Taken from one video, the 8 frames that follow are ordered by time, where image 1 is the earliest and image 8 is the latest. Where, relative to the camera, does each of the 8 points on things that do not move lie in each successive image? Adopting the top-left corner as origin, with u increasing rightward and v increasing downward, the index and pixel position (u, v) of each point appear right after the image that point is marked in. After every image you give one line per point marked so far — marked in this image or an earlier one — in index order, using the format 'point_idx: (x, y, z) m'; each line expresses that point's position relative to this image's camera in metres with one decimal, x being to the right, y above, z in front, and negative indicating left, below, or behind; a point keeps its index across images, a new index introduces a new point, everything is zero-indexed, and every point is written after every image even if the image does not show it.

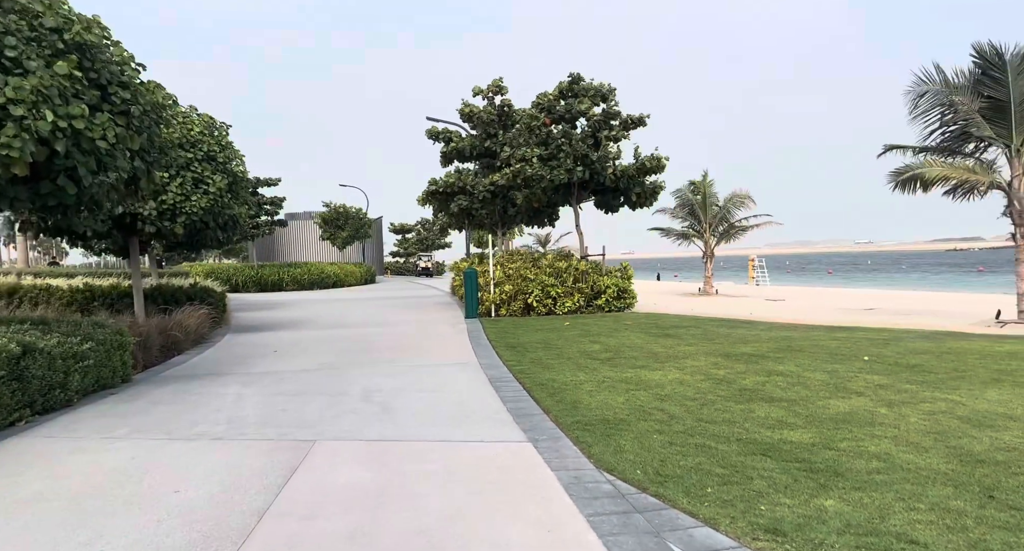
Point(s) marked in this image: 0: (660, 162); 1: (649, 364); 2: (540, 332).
0: (+3.2, +2.5, +15.3) m
1: (+1.5, -1.0, +7.9) m
2: (+0.5, -0.9, +11.9) m
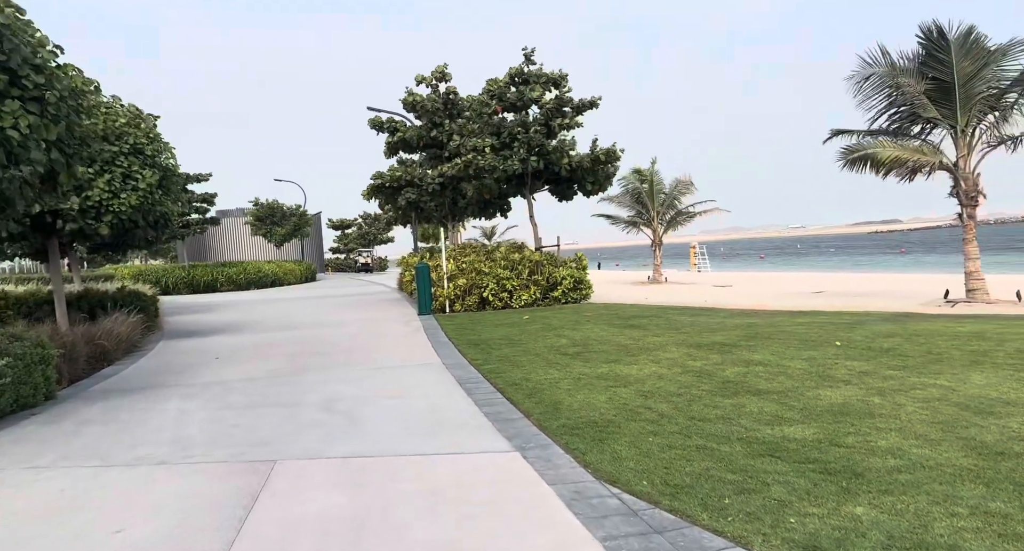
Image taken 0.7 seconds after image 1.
0: (+2.2, +2.7, +15.1) m
1: (+1.2, -0.9, +7.6) m
2: (-0.2, -0.8, +11.5) m
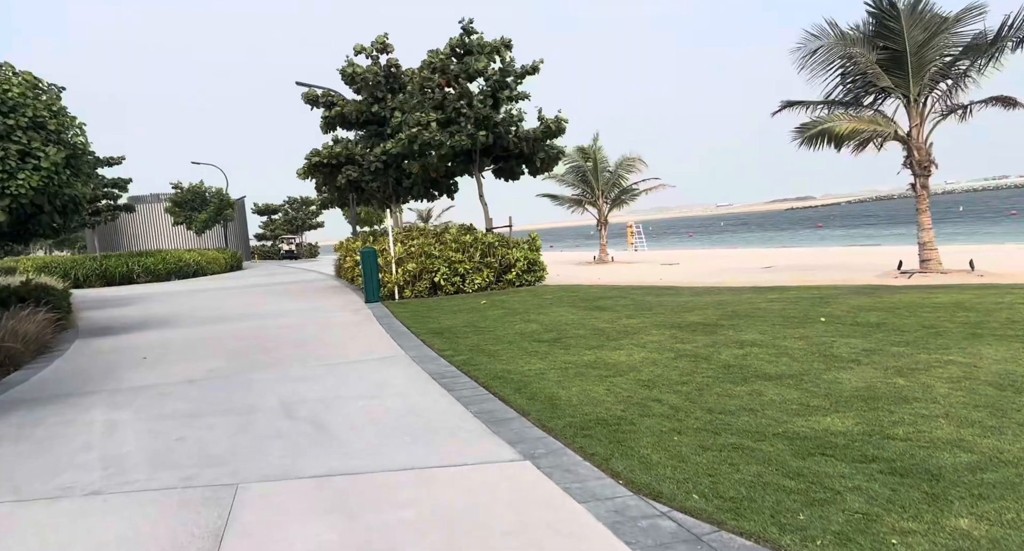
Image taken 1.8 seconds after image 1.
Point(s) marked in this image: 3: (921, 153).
0: (+1.1, +3.1, +14.6) m
1: (+0.9, -0.7, +7.1) m
2: (-0.8, -0.6, +10.8) m
3: (+6.9, +2.1, +11.9) m
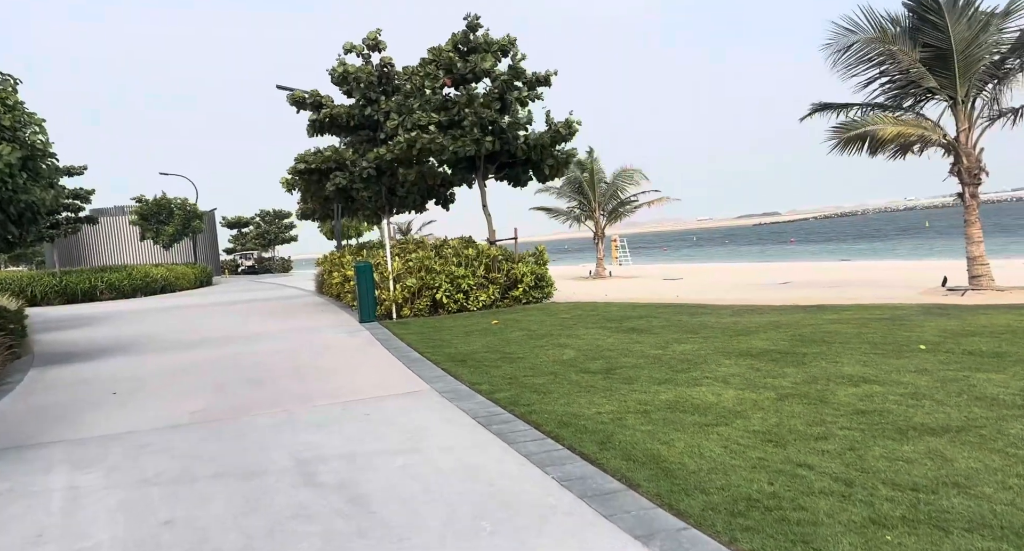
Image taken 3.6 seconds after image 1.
0: (+1.2, +2.8, +13.5) m
1: (+1.4, -0.8, +6.0) m
2: (-0.5, -0.8, +9.6) m
3: (+7.1, +1.8, +11.1) m
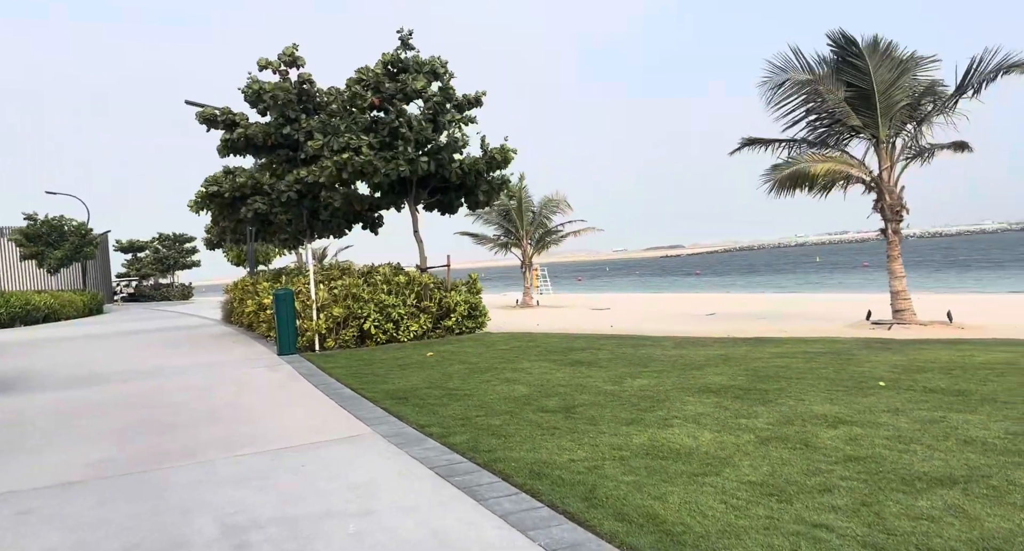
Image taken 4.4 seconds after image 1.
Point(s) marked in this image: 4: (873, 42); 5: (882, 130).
0: (0.0, +2.2, +13.2) m
1: (+1.0, -1.1, +5.6) m
2: (-1.3, -1.2, +9.0) m
3: (+6.1, +1.3, +11.5) m
4: (+5.7, +3.7, +11.3) m
5: (+6.0, +2.3, +11.6) m
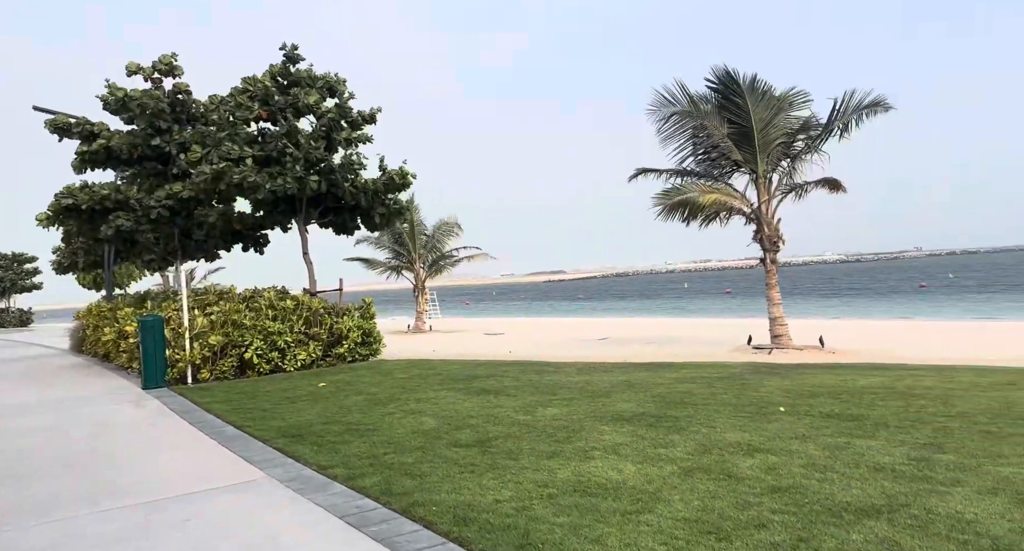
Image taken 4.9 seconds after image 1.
0: (-1.9, +1.8, +12.8) m
1: (+0.4, -1.3, +5.4) m
2: (-2.5, -1.5, +8.4) m
3: (+4.4, +0.8, +12.2) m
4: (+4.1, +3.3, +12.0) m
5: (+4.3, +1.9, +12.3) m
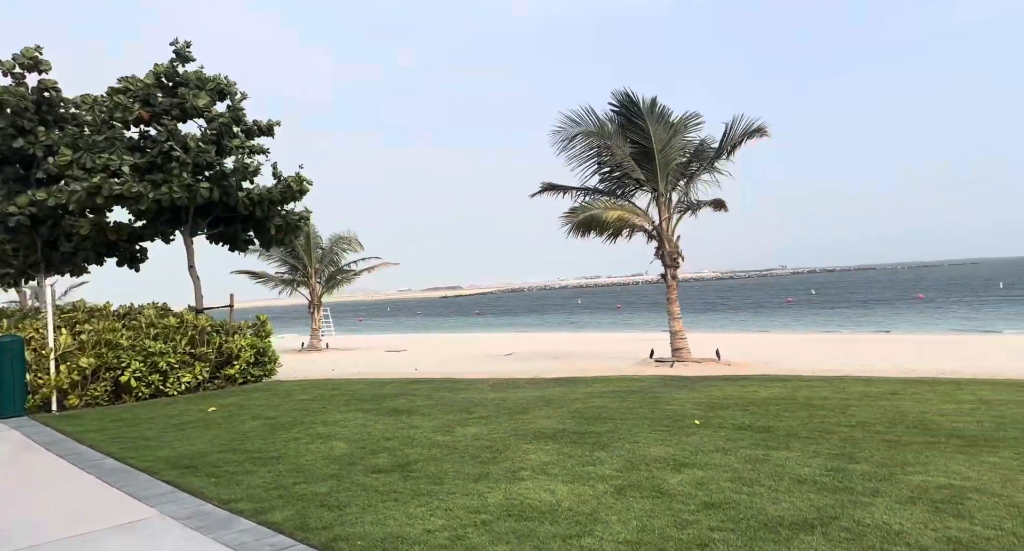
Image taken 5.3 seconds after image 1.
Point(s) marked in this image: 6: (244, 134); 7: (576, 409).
0: (-3.6, +1.5, +12.3) m
1: (-0.2, -1.5, +5.2) m
2: (-3.5, -1.7, +7.7) m
3: (+2.8, +0.5, +12.5) m
4: (+2.5, +3.0, +12.4) m
5: (+2.6, +1.6, +12.6) m
6: (-4.5, +2.3, +11.9) m
7: (+0.7, -1.4, +7.4) m
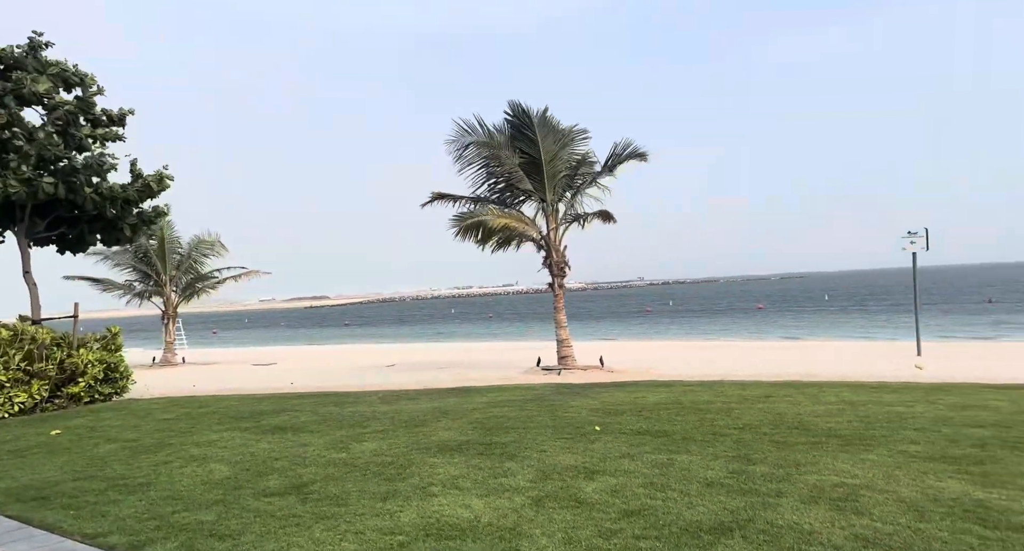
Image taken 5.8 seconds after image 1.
0: (-5.4, +1.4, +11.2) m
1: (-0.8, -1.5, +4.9) m
2: (-4.5, -1.7, +6.7) m
3: (+0.8, +0.4, +12.7) m
4: (+0.5, +2.9, +12.5) m
5: (+0.6, +1.4, +12.8) m
6: (-6.3, +2.2, +10.7) m
7: (-0.4, -1.5, +7.2) m
